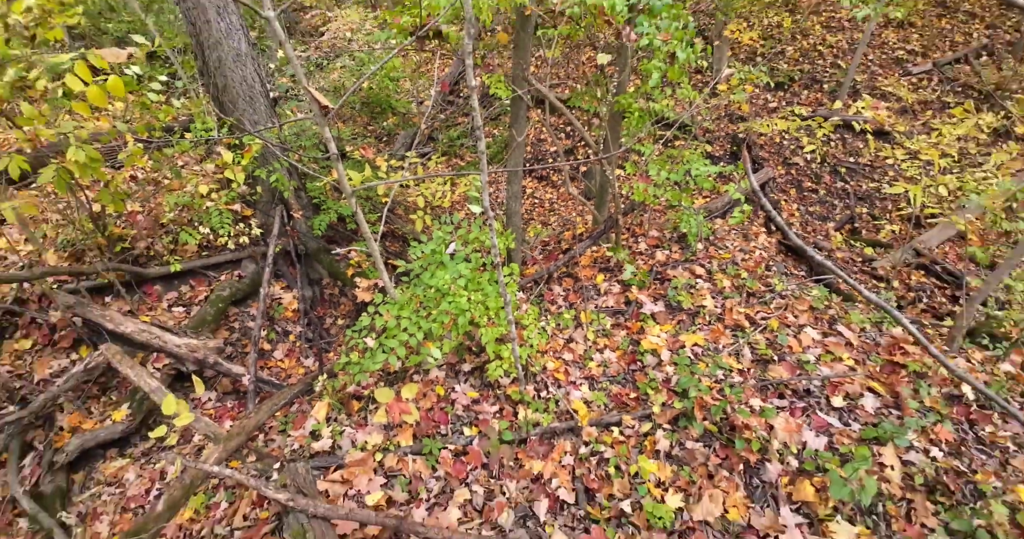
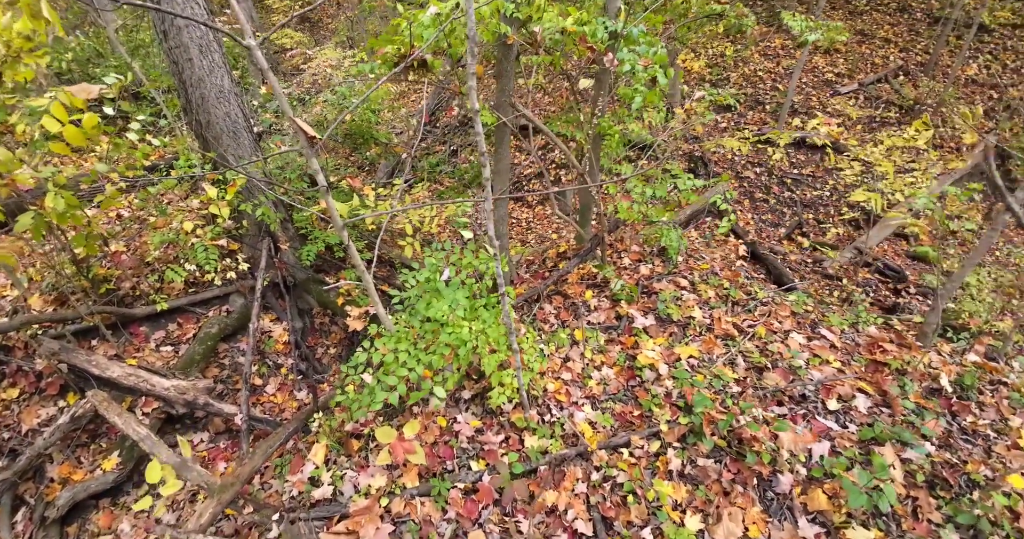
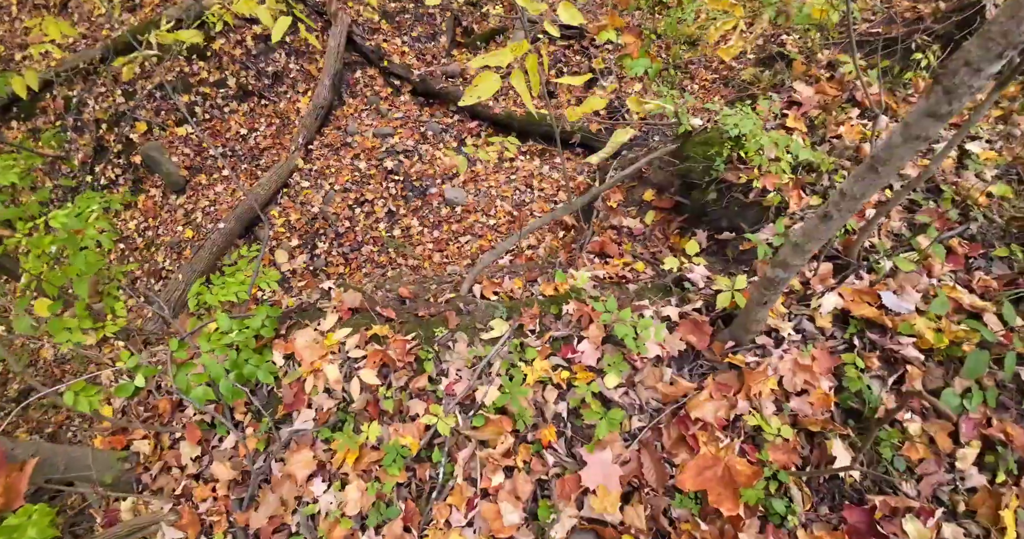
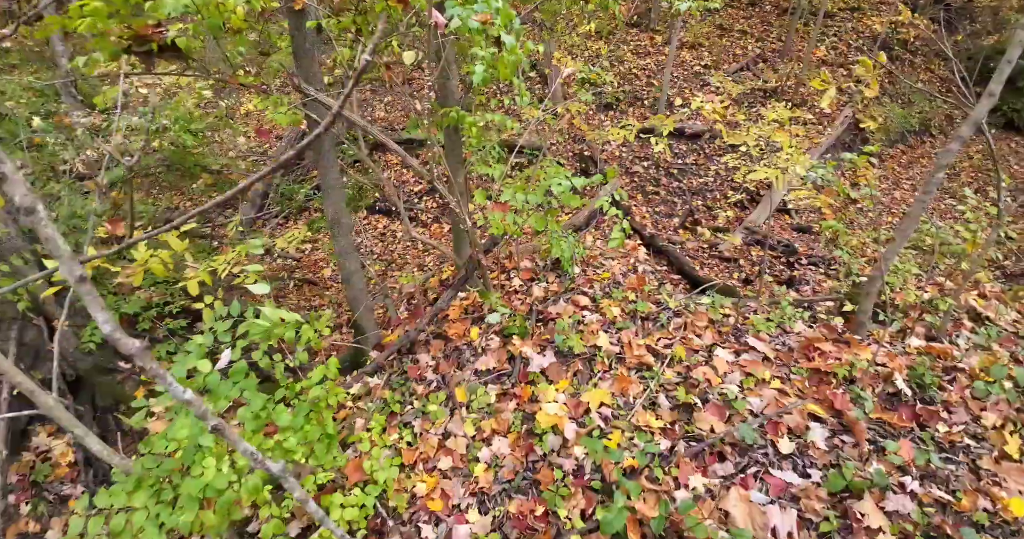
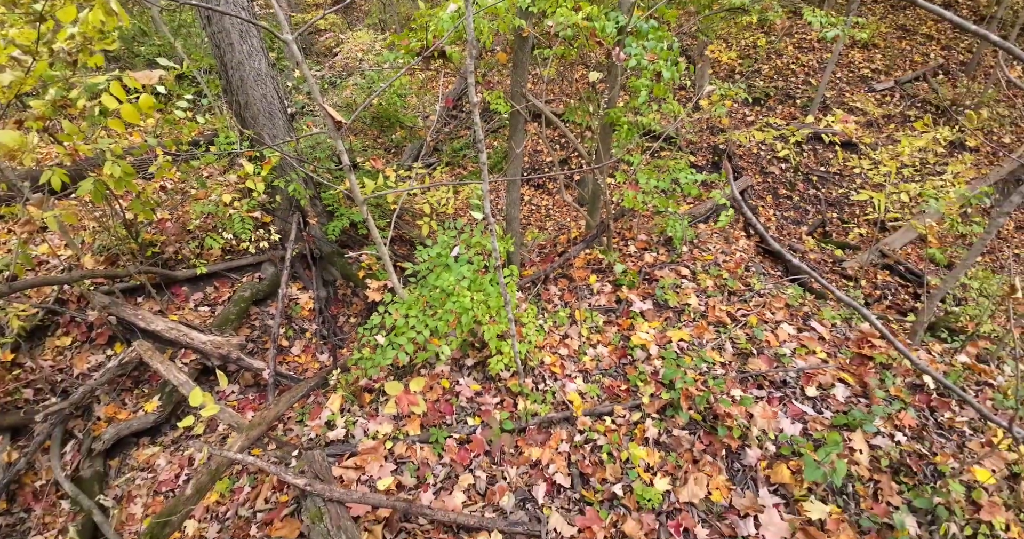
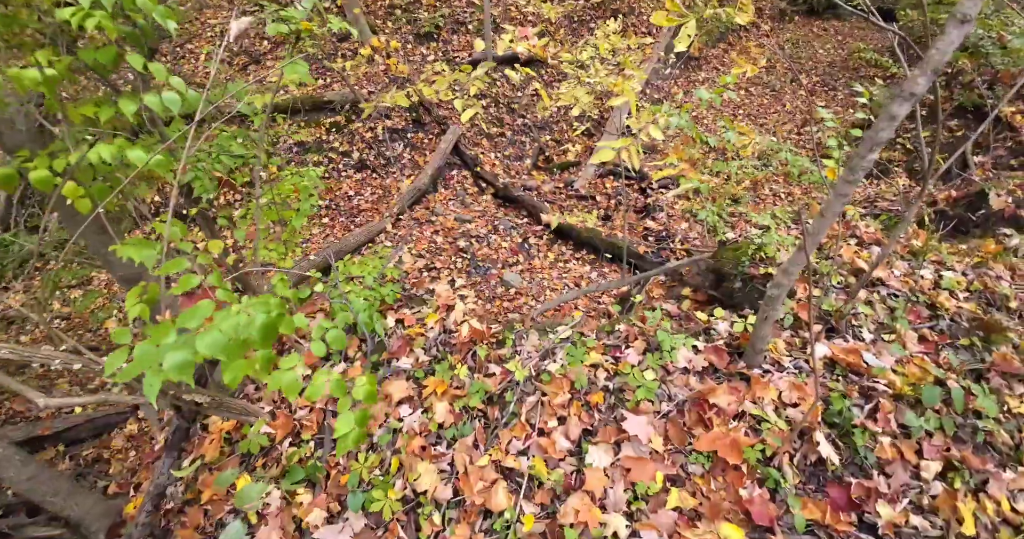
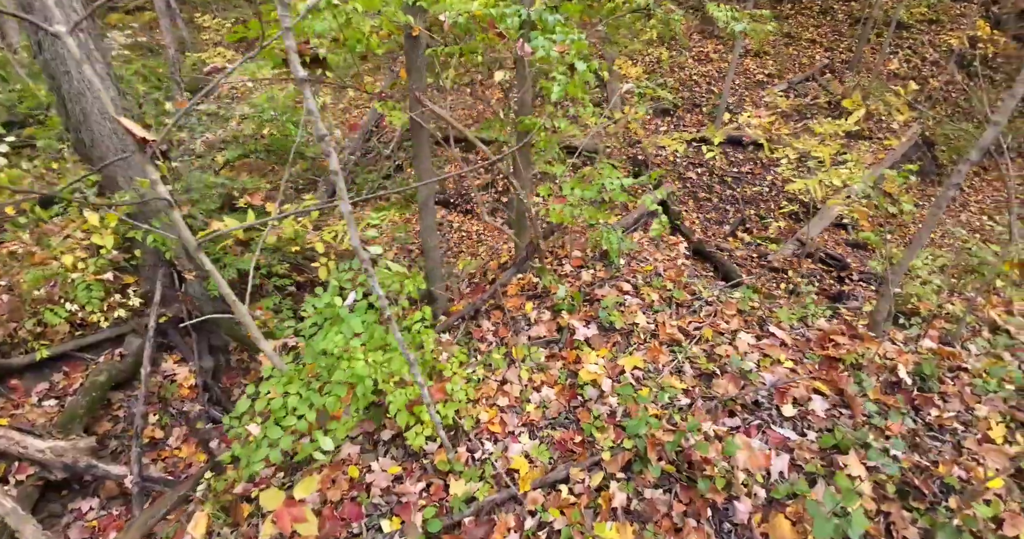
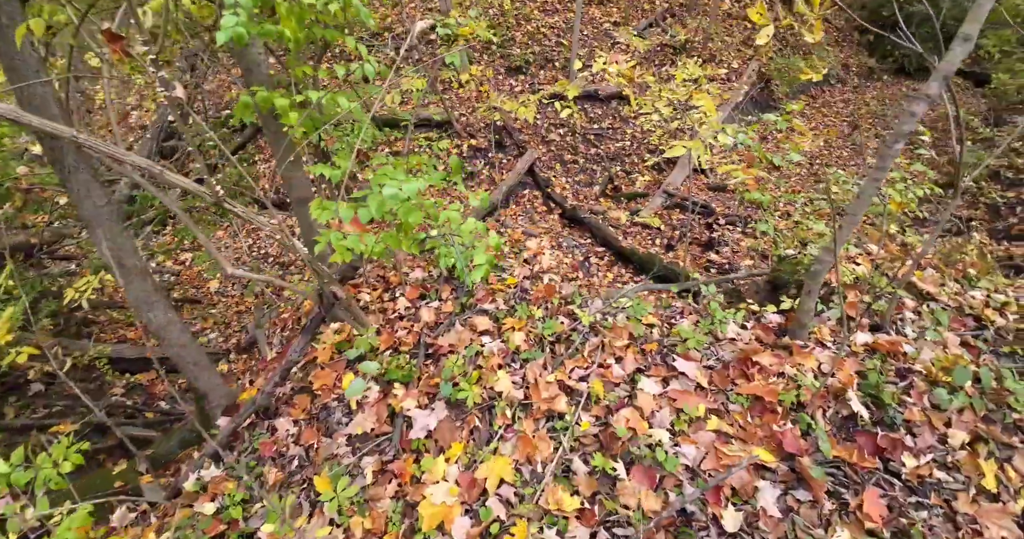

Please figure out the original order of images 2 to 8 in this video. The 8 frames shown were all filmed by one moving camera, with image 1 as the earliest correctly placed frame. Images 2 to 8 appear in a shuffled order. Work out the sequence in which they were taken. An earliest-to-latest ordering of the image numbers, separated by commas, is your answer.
5, 2, 7, 4, 8, 6, 3
